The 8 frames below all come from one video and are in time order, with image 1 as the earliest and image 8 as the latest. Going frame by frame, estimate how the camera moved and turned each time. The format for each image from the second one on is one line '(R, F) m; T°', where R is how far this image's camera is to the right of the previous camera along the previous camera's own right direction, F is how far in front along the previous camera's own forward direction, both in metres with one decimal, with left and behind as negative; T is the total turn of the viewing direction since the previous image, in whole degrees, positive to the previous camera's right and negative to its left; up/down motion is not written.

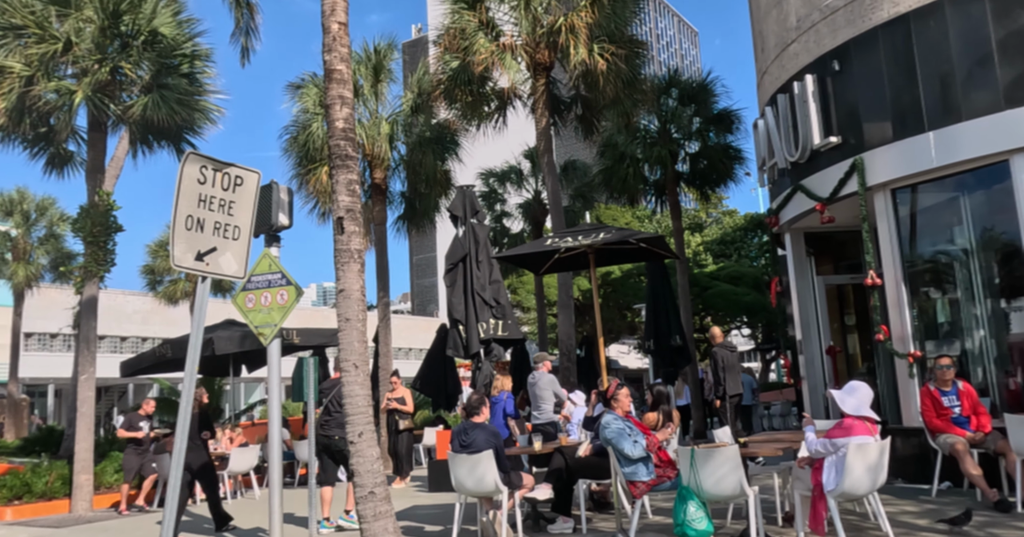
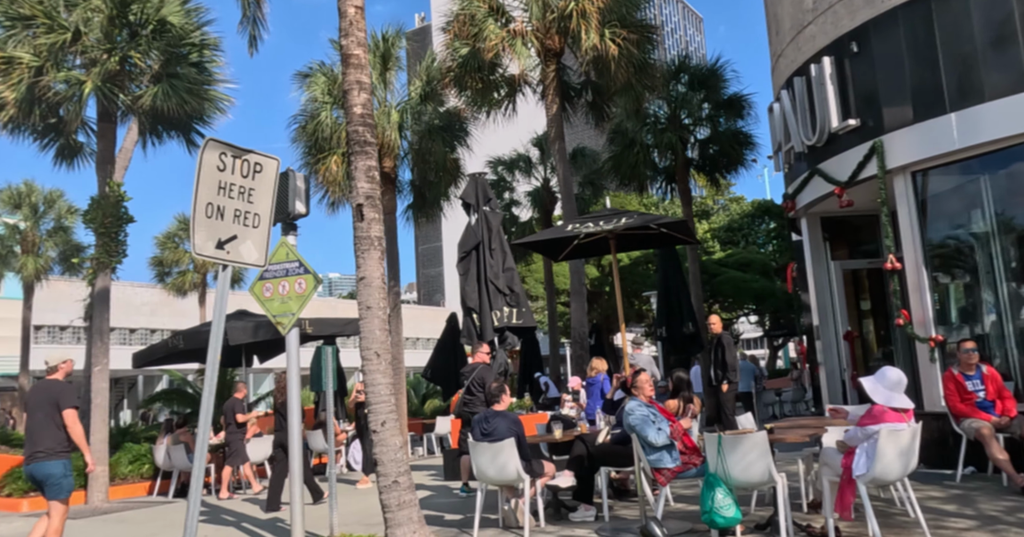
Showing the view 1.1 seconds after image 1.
(-0.1, +0.1) m; 0°
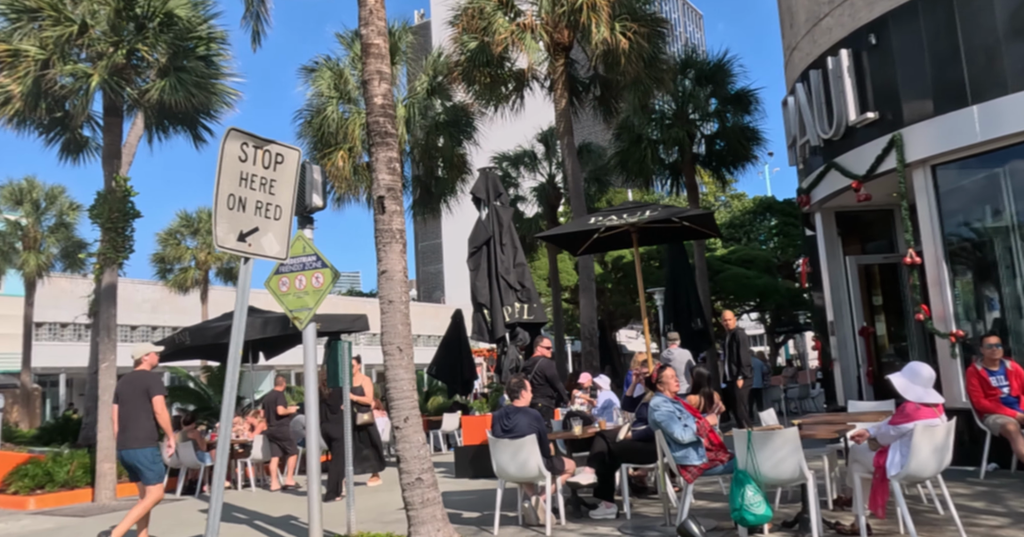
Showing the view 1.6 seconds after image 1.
(-0.2, +0.1) m; 0°
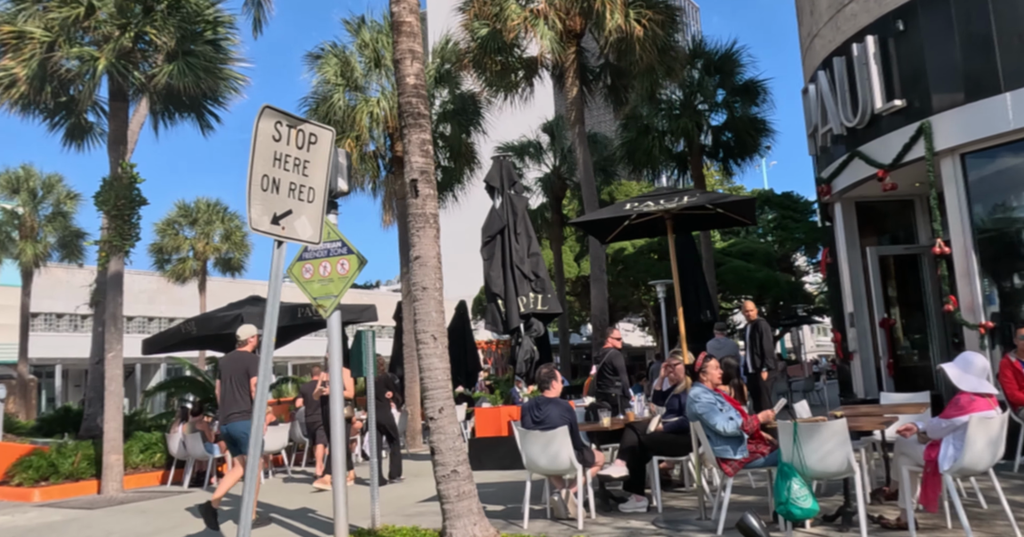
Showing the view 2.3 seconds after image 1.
(-0.3, +0.2) m; 0°
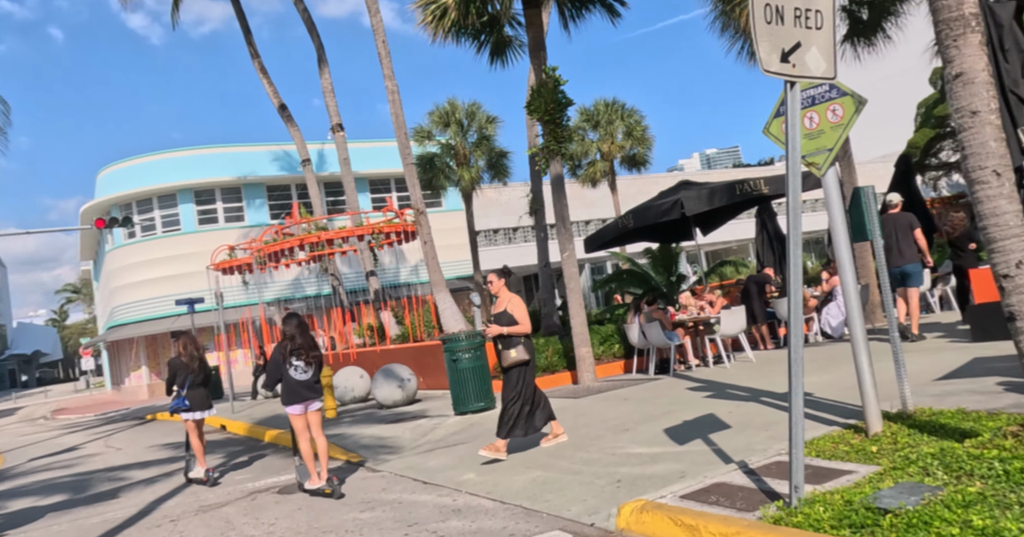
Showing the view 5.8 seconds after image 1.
(-0.8, +0.4) m; -29°
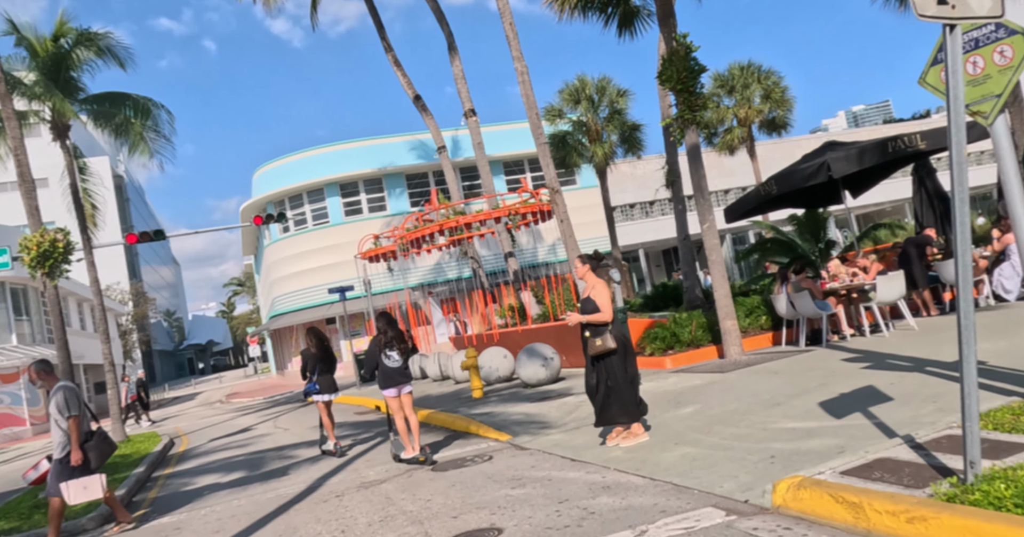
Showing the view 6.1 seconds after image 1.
(0.0, 0.0) m; -10°
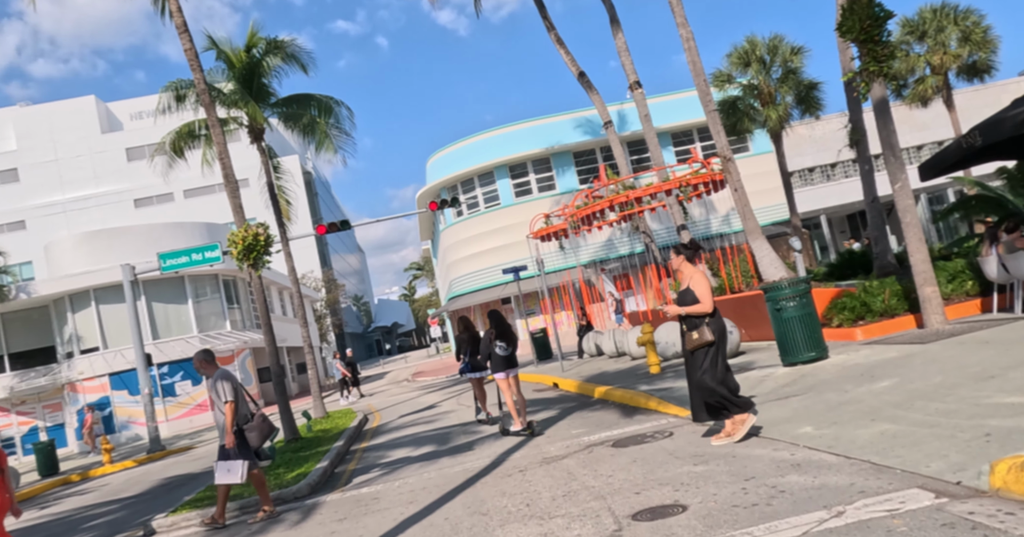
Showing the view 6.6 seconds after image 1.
(-0.4, 0.0) m; -12°
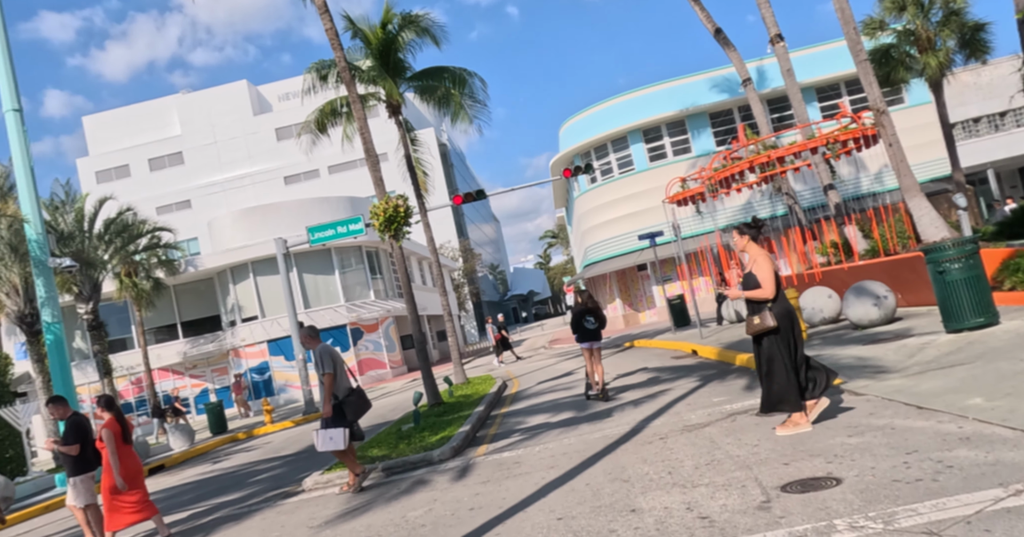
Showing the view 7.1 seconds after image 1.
(-0.3, 0.0) m; -9°
